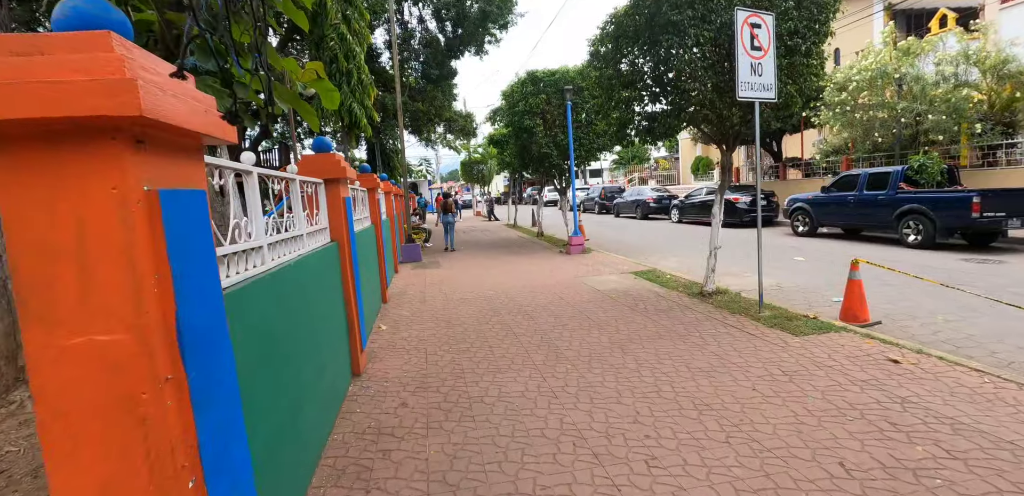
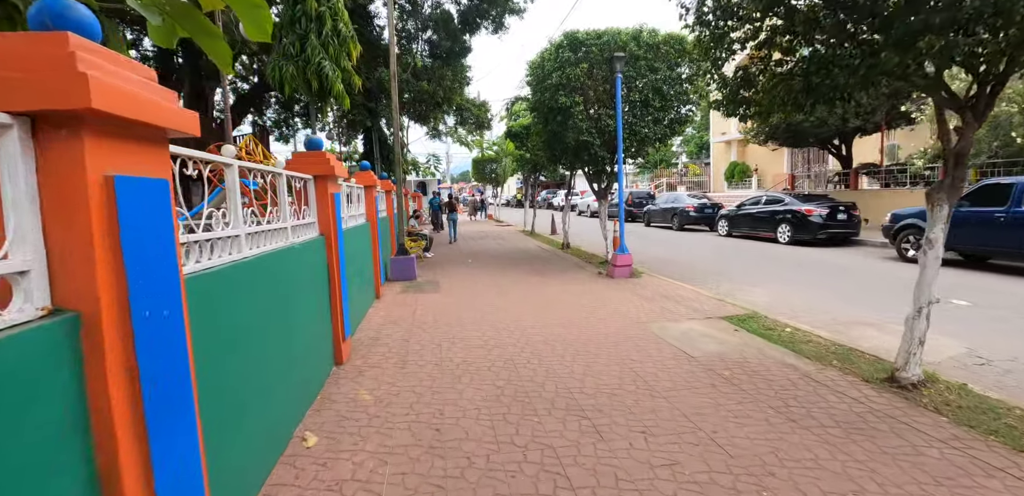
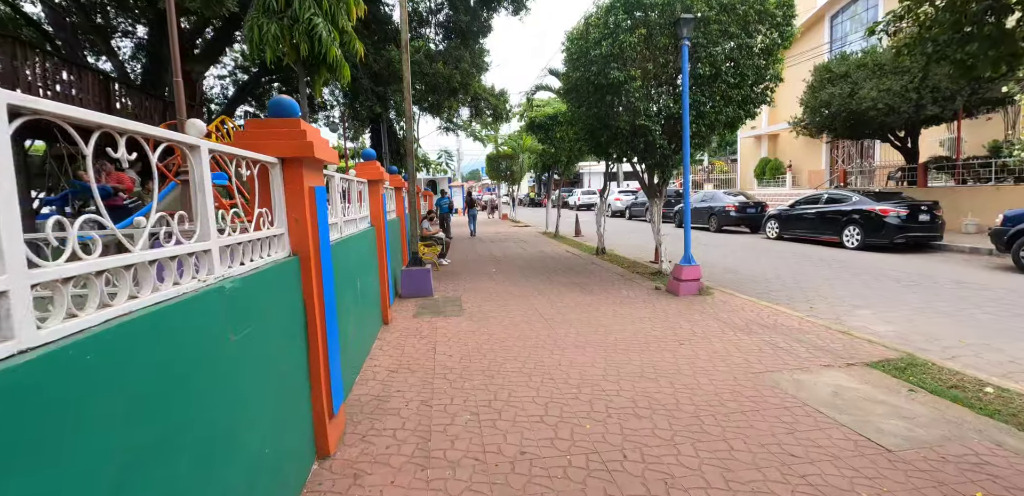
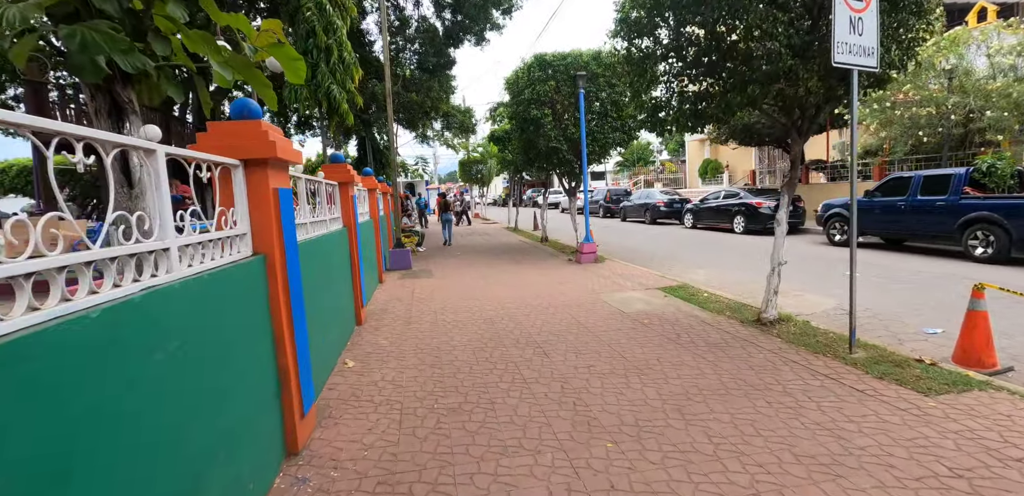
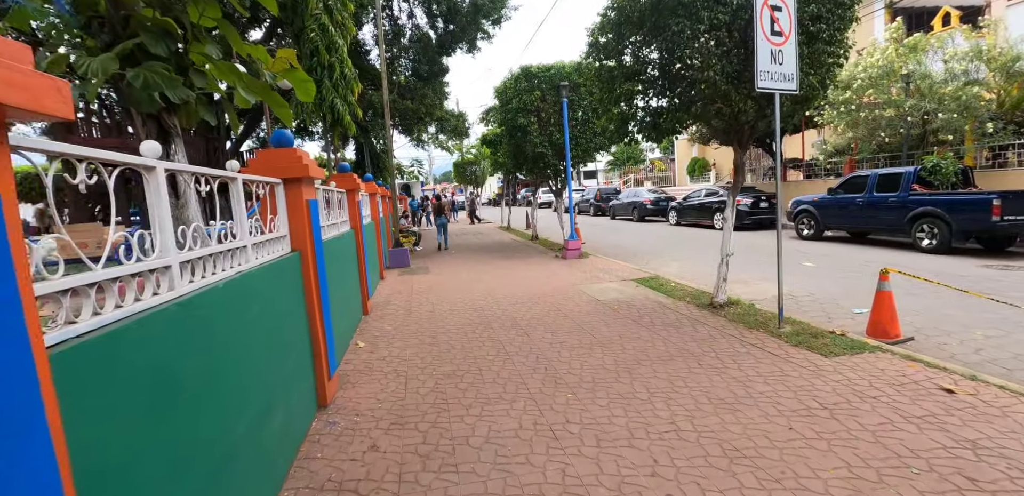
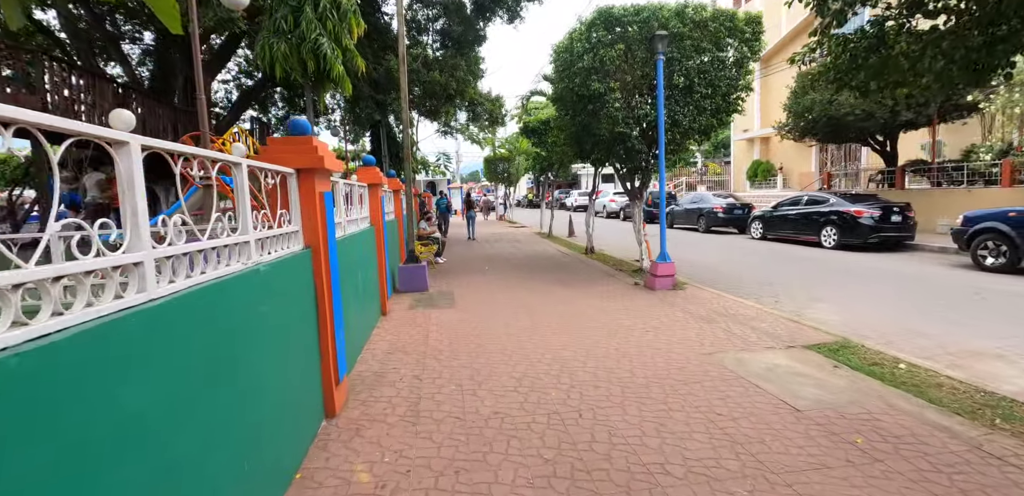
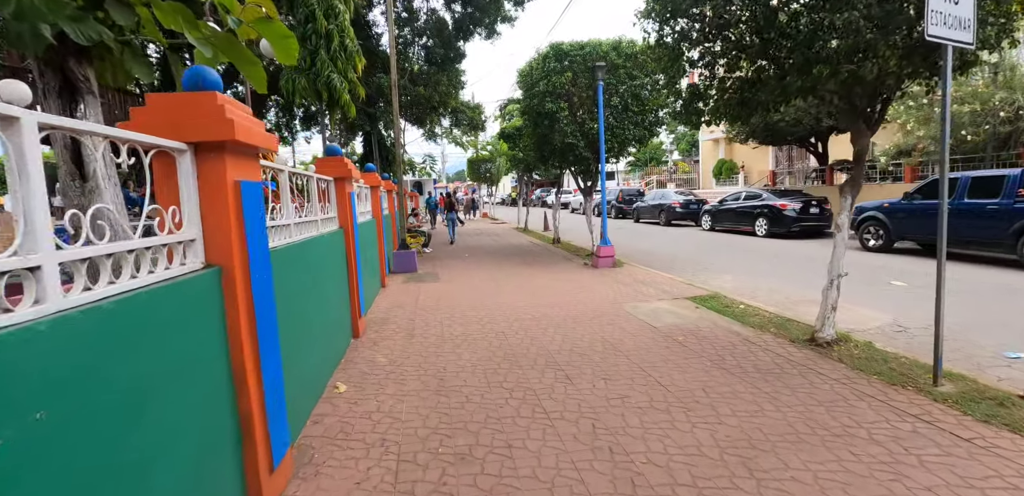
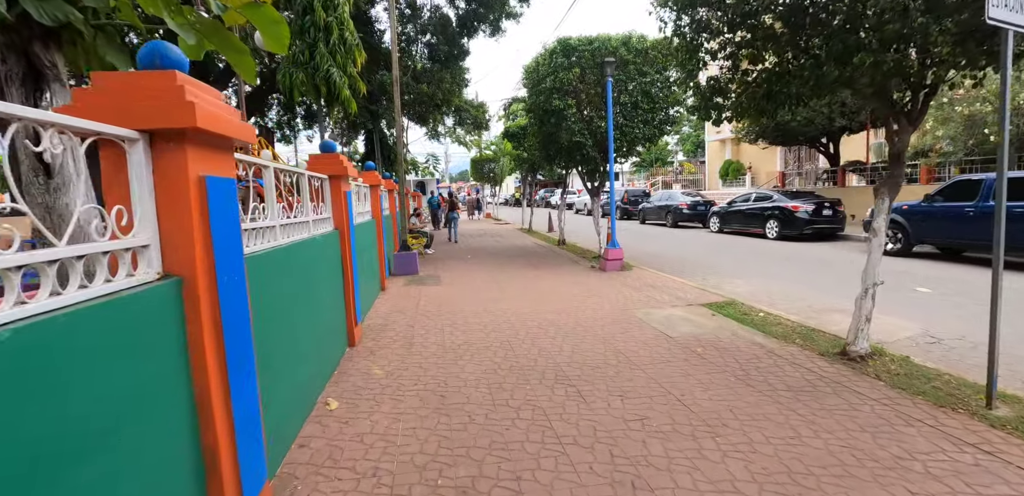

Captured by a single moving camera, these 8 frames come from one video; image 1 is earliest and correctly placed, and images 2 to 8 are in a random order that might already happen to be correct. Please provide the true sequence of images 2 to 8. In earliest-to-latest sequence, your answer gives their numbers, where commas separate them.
5, 4, 7, 8, 2, 6, 3
